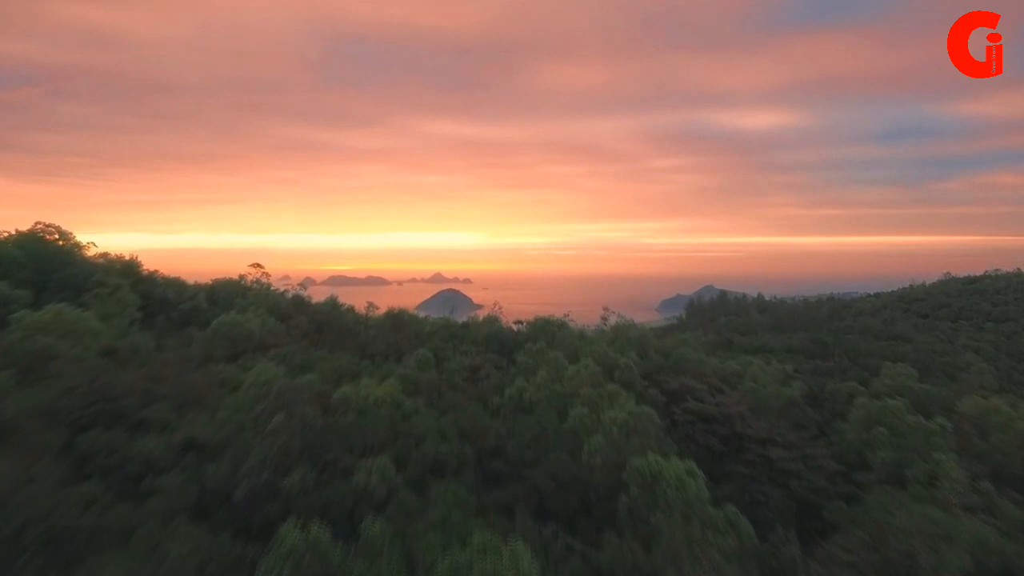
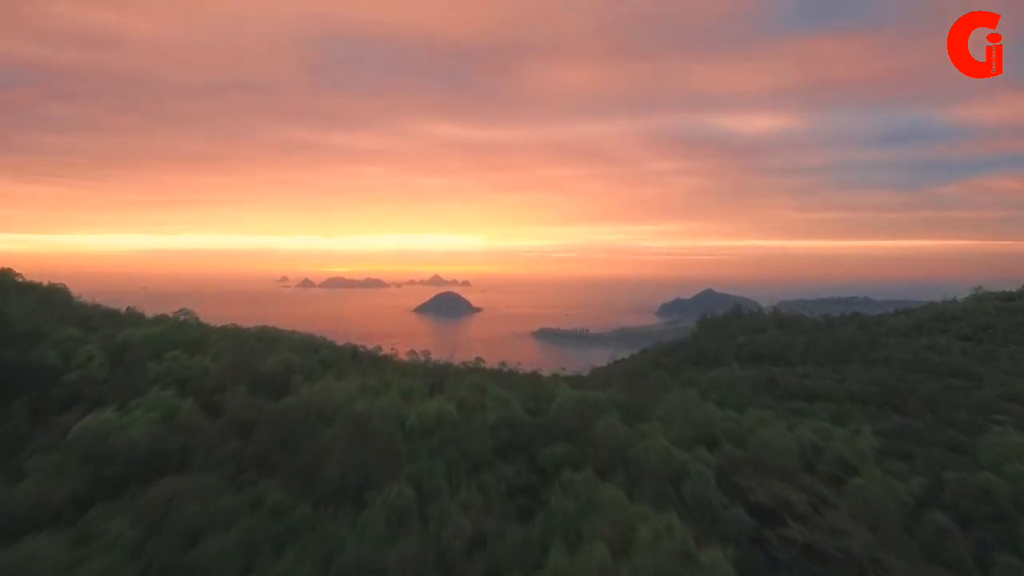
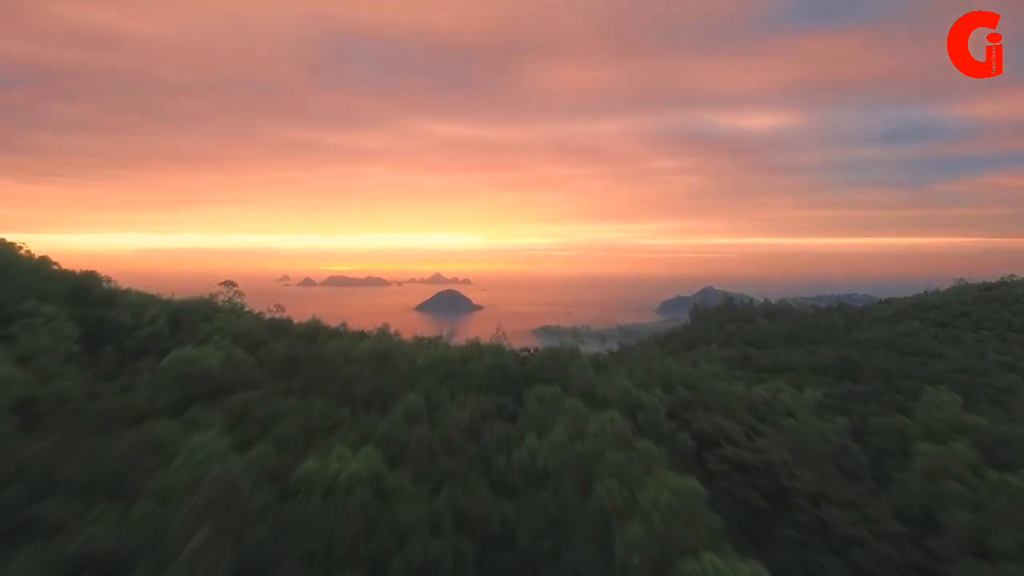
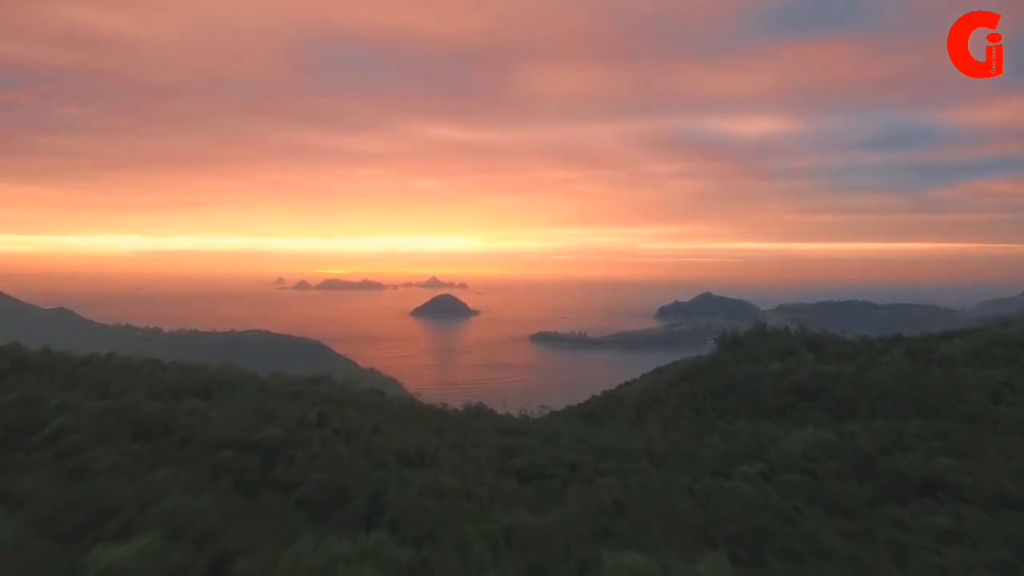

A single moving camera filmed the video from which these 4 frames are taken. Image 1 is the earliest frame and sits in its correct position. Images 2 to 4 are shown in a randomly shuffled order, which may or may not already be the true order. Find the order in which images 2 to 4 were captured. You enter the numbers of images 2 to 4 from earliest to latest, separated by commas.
3, 2, 4
